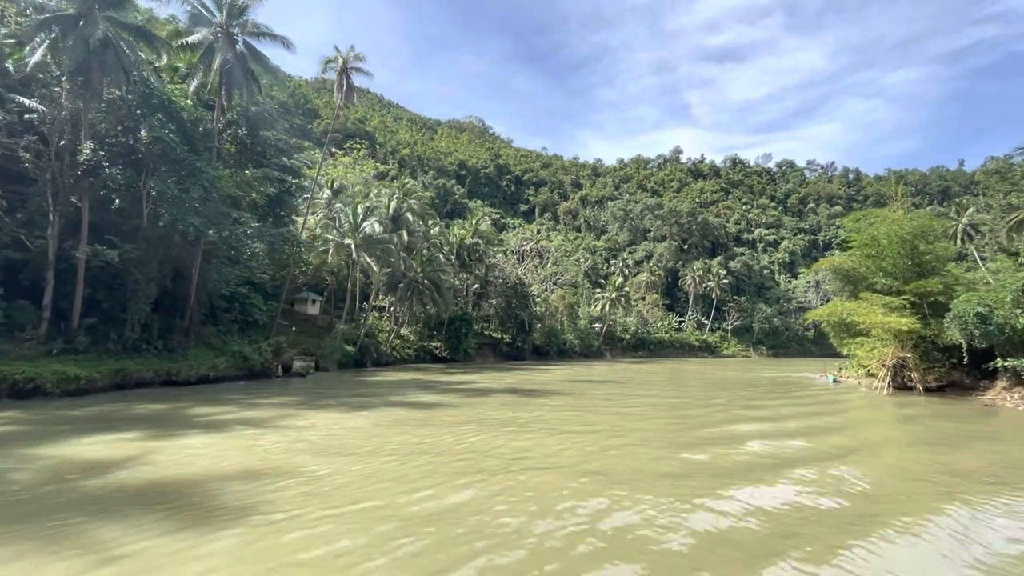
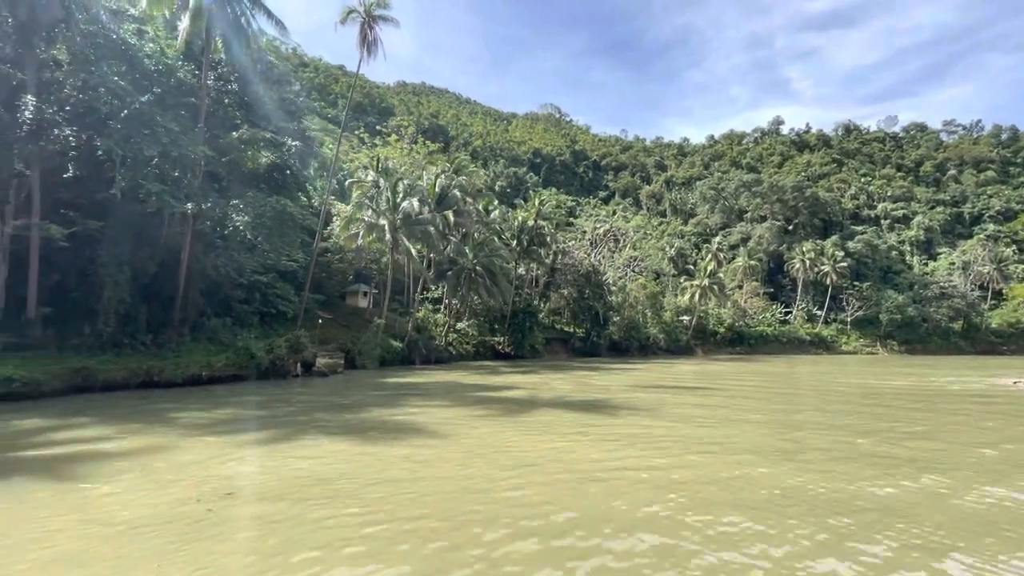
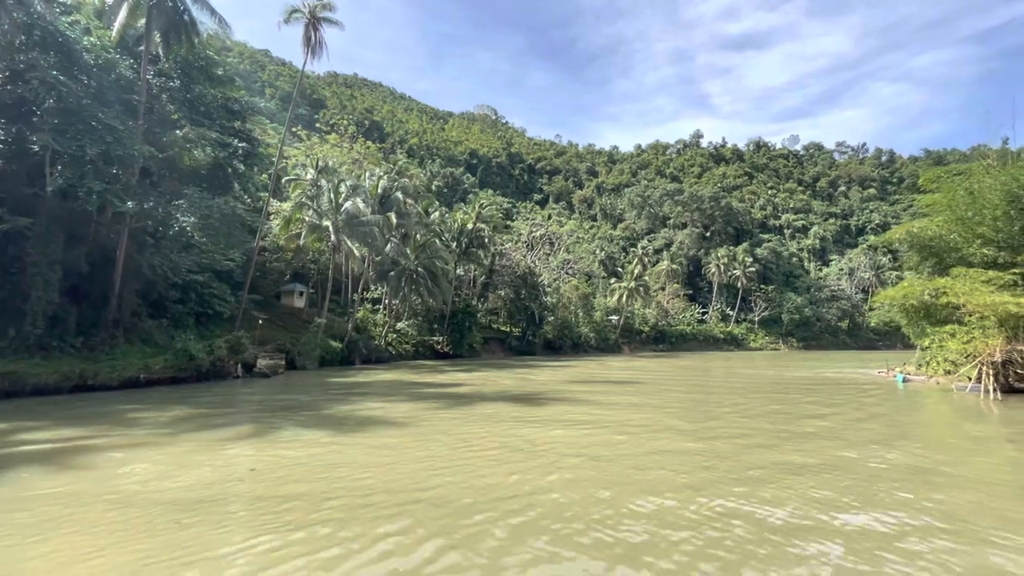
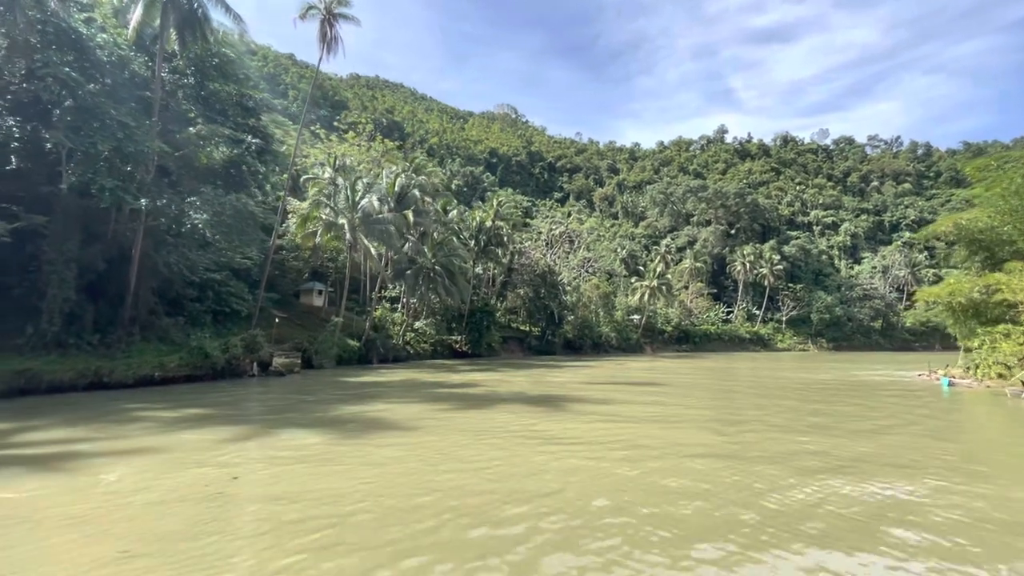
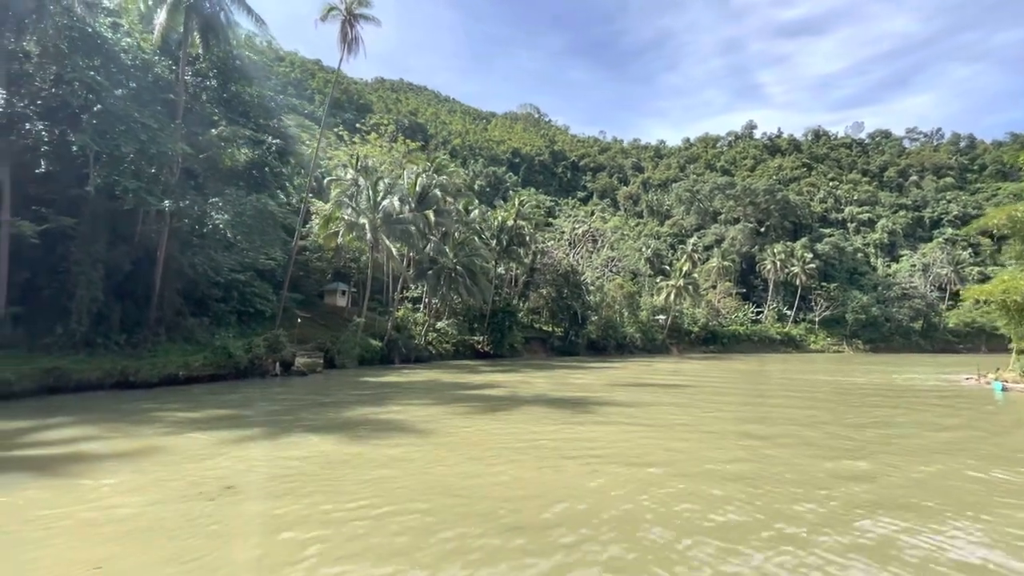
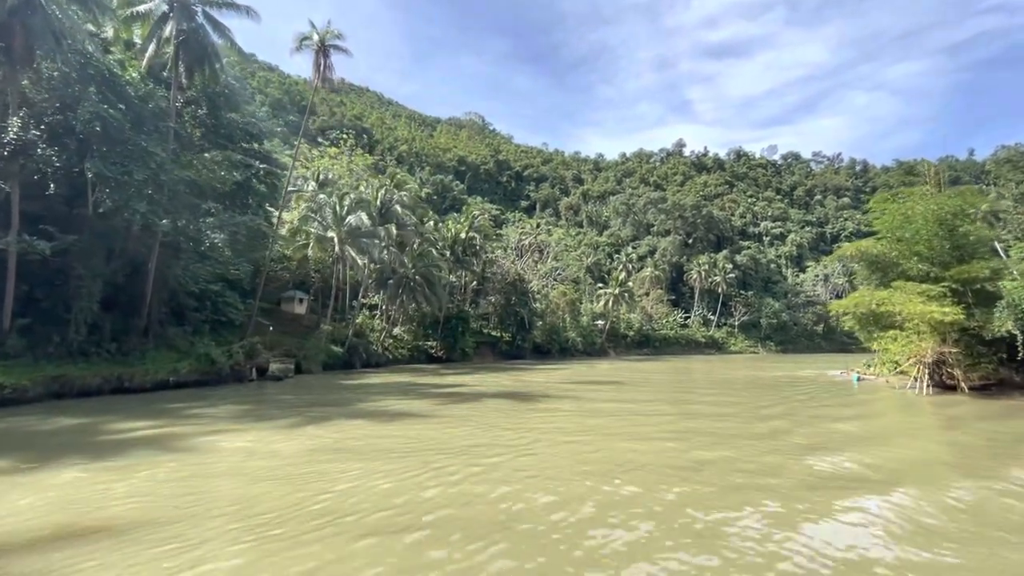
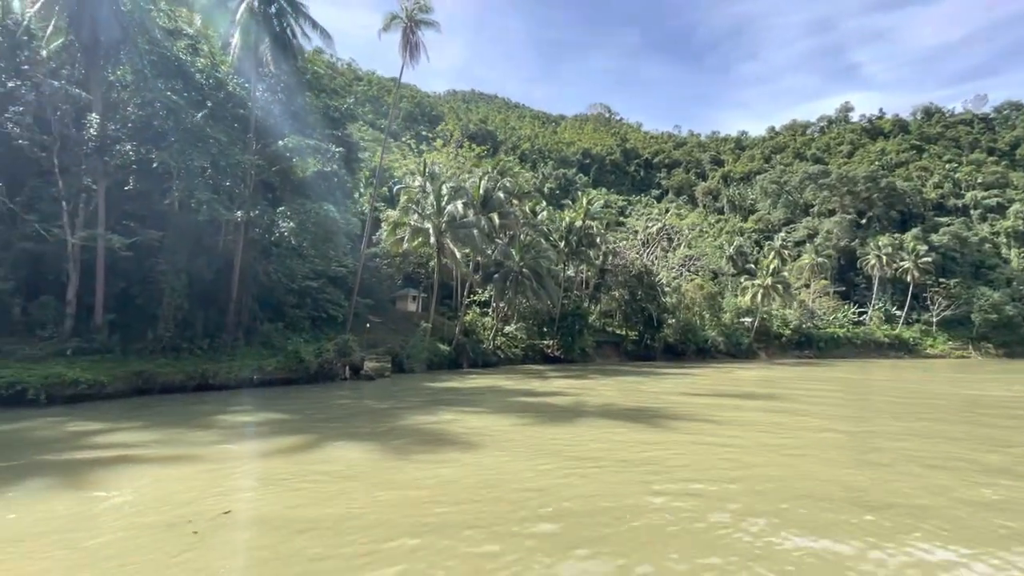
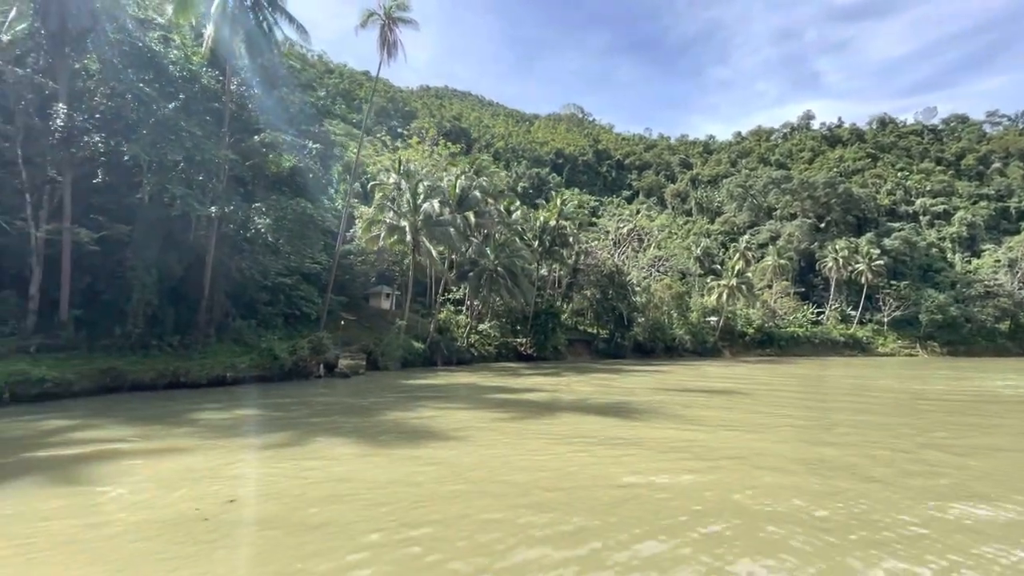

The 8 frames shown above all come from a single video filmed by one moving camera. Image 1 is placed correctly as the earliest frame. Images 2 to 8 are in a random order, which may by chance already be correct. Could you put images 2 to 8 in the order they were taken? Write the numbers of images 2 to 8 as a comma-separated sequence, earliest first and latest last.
6, 3, 4, 5, 2, 8, 7
